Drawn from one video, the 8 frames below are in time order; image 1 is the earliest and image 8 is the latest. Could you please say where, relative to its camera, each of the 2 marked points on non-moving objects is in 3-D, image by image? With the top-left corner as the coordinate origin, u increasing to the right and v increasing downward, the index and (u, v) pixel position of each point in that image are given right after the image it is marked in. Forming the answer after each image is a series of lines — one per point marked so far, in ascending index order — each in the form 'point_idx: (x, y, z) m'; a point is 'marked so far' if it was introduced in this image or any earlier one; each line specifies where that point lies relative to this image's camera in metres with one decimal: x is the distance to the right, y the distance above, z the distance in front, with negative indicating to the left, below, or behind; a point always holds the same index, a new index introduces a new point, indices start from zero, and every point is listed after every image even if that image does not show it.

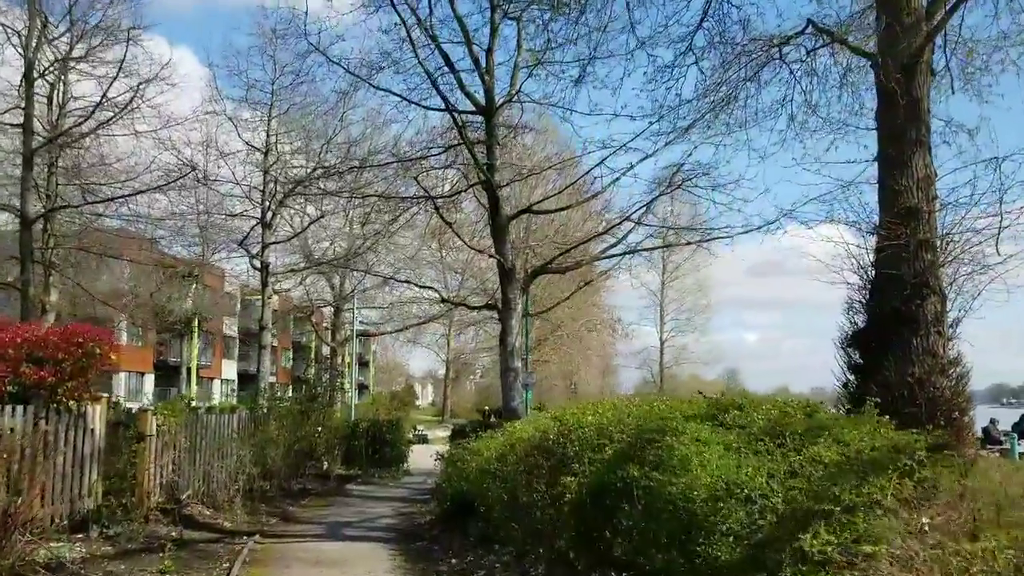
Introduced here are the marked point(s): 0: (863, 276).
0: (+4.5, +0.1, +12.3) m
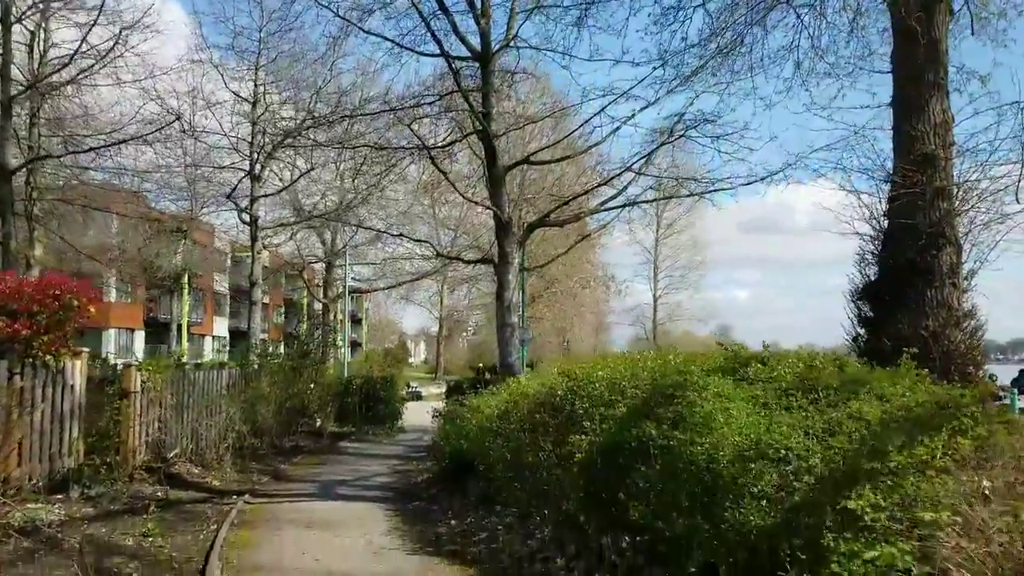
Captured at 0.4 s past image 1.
0: (+4.5, +0.7, +11.8) m
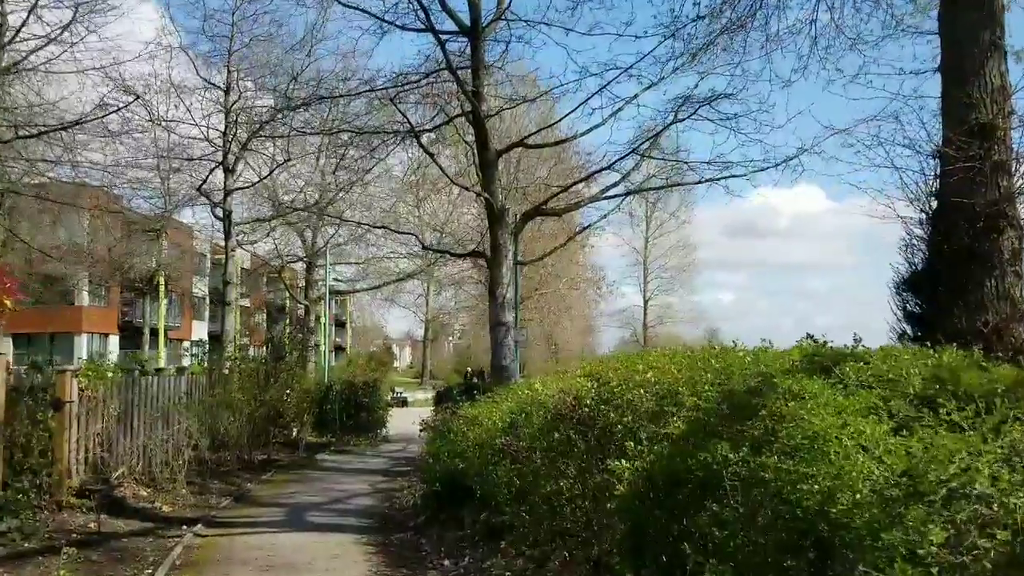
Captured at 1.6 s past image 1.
0: (+4.5, +0.9, +10.4) m
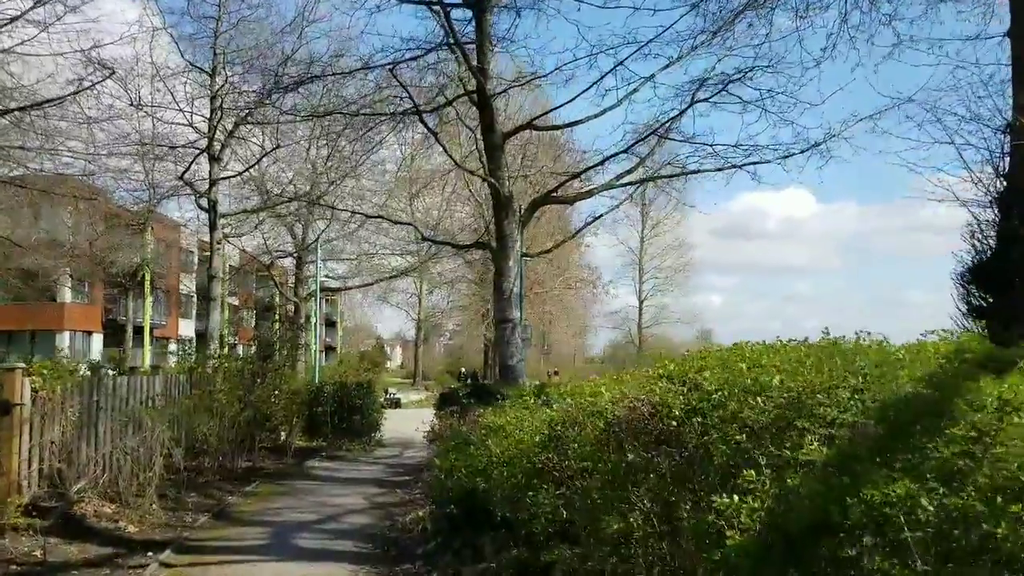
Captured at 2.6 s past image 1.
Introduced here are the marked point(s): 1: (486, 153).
0: (+4.6, +0.9, +9.3) m
1: (-0.4, +2.1, +14.5) m
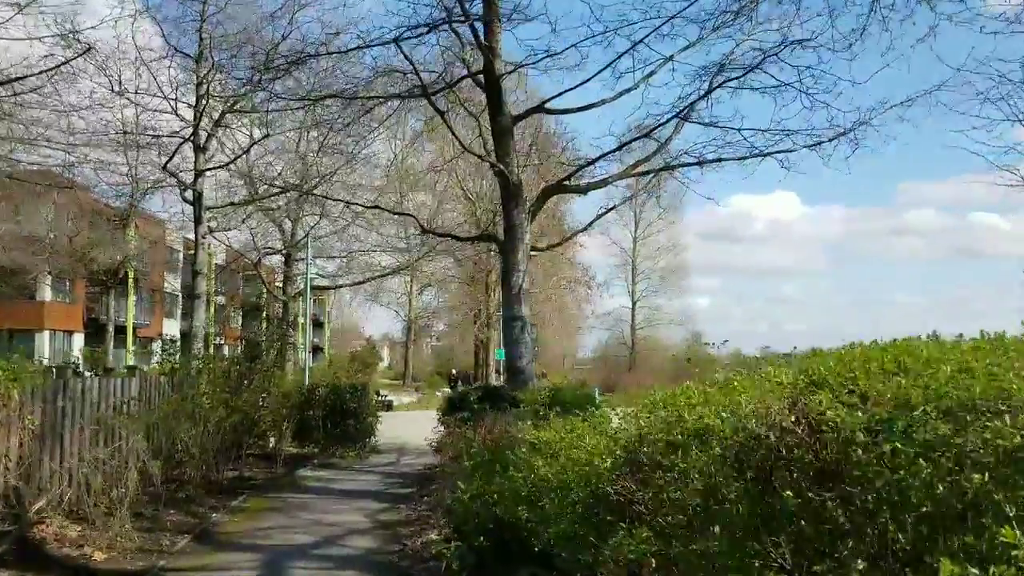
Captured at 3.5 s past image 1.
0: (+4.8, +1.0, +8.3) m
1: (-0.3, +2.1, +13.5) m
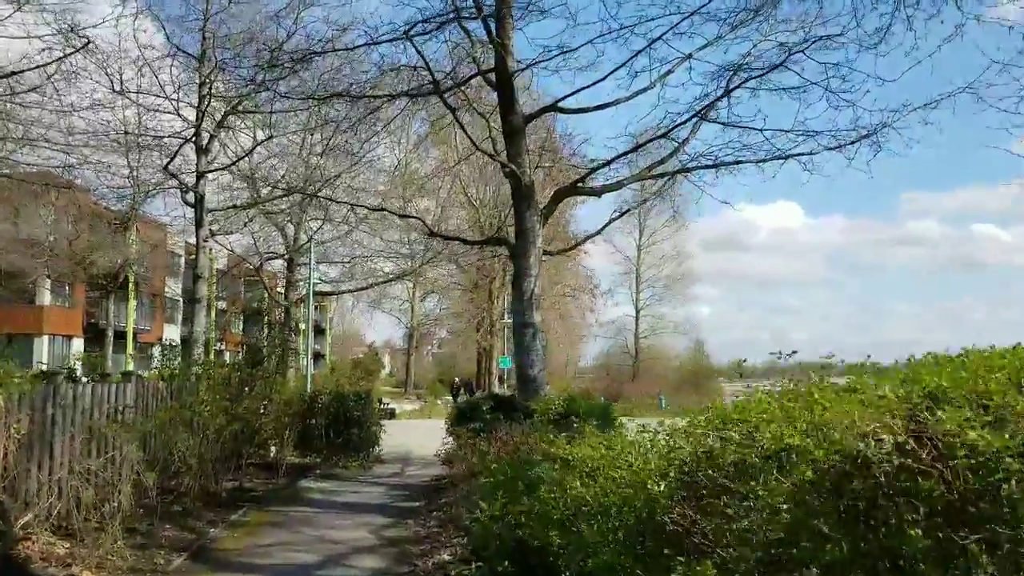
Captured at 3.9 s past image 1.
0: (+5.0, +0.9, +7.9) m
1: (-0.1, +2.0, +13.1) m
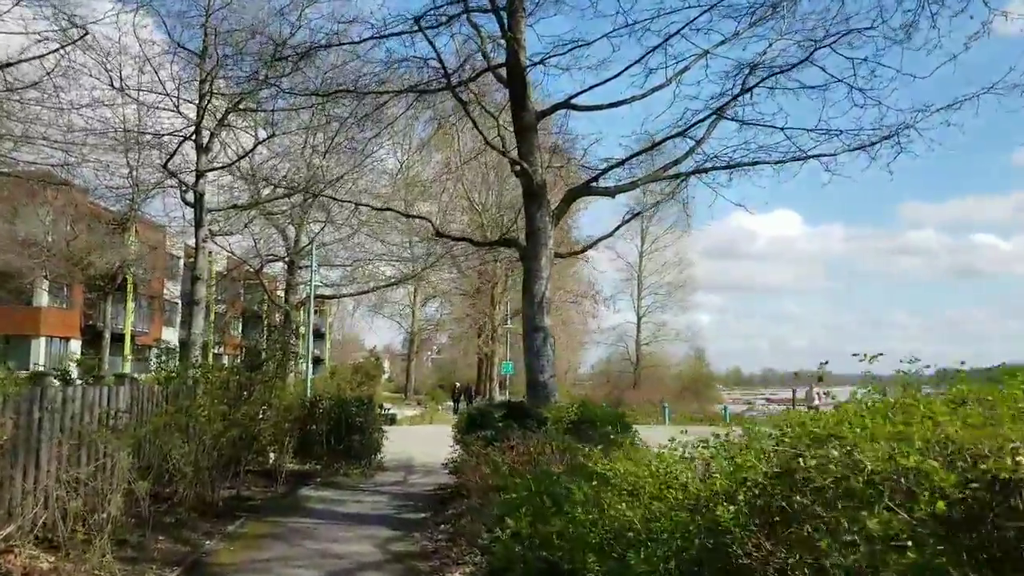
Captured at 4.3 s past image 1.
0: (+5.1, +0.9, +7.4) m
1: (0.0, +2.0, +12.6) m
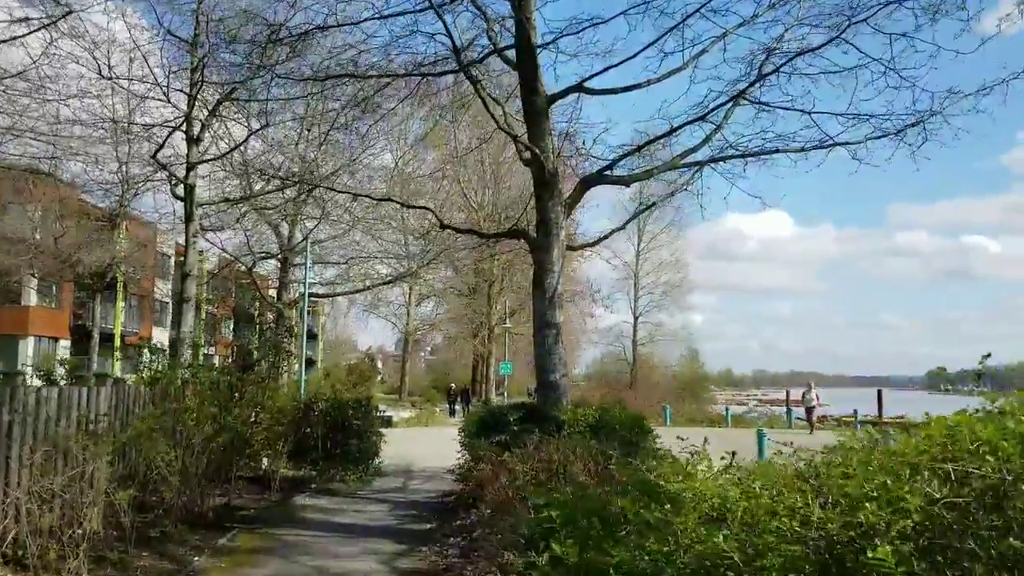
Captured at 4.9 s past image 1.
0: (+5.3, +0.9, +6.7) m
1: (+0.2, +2.1, +11.9) m
